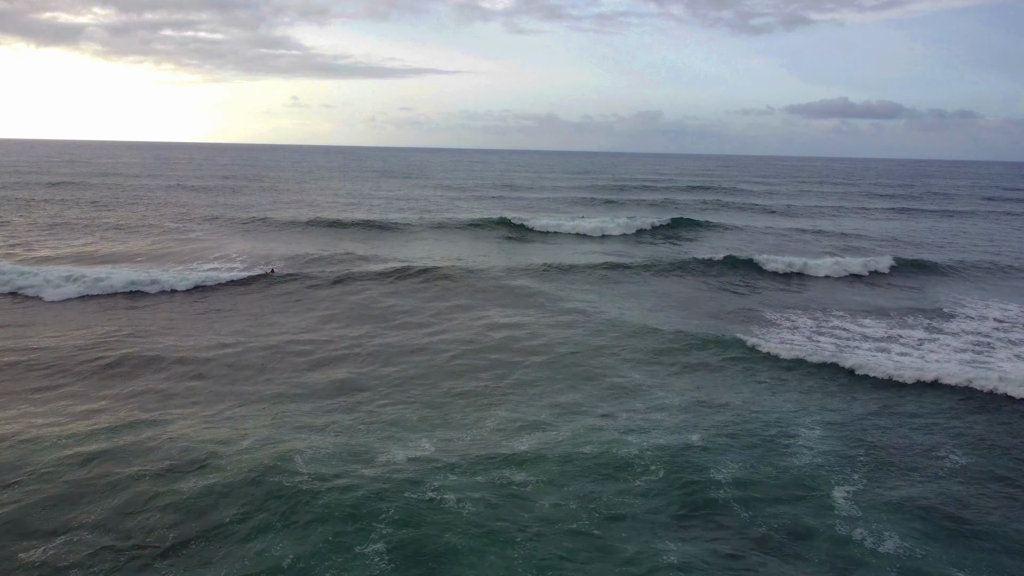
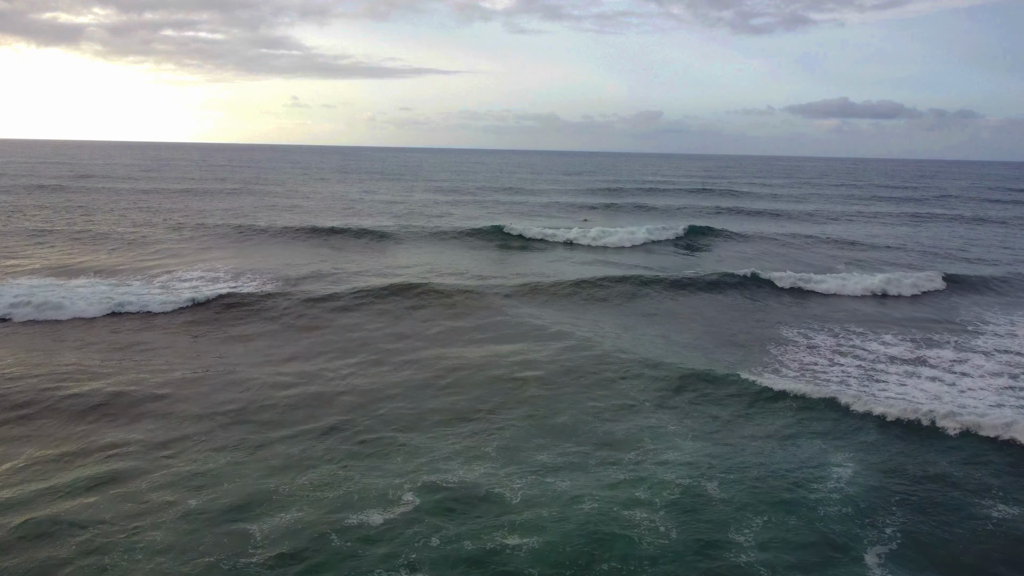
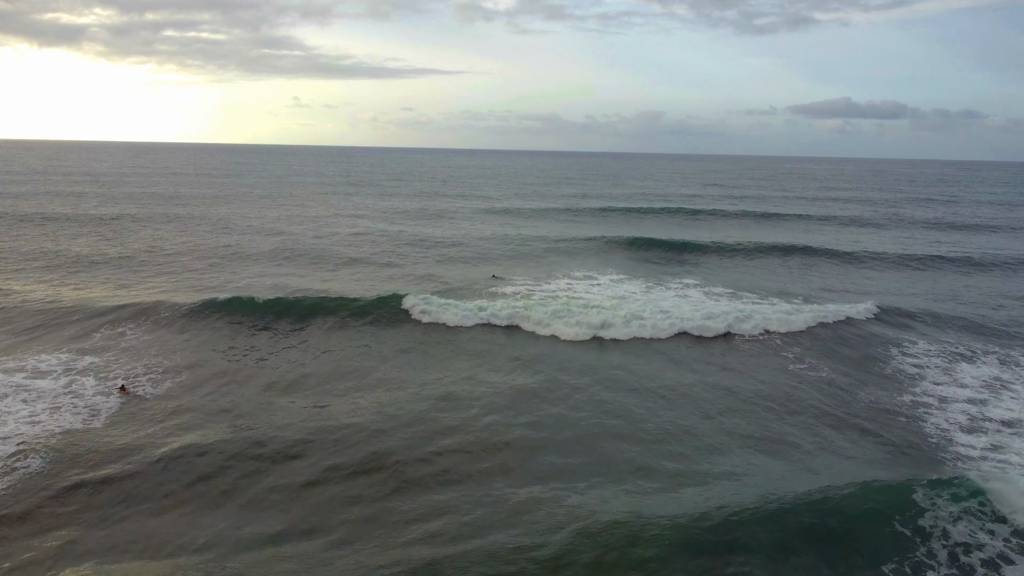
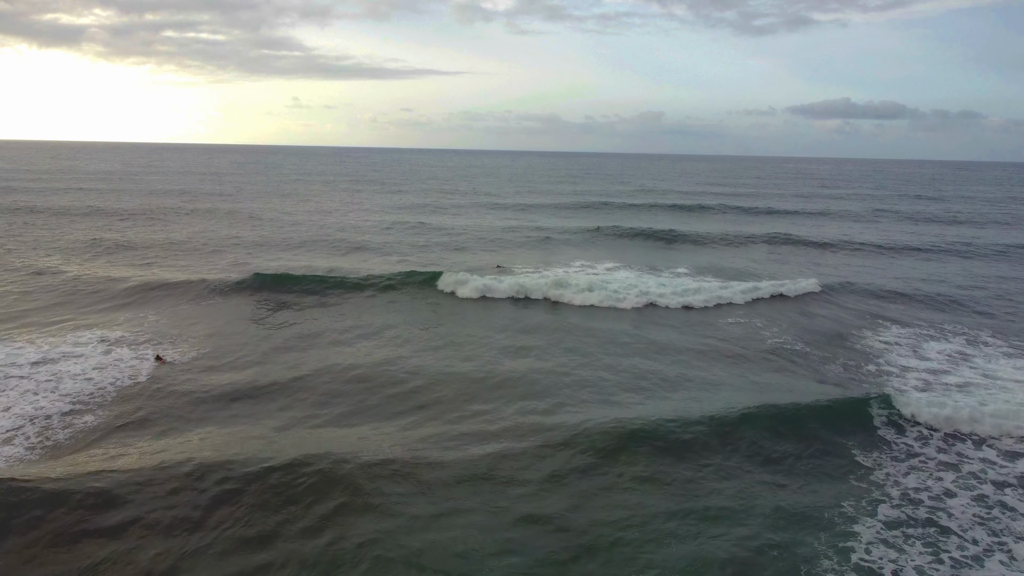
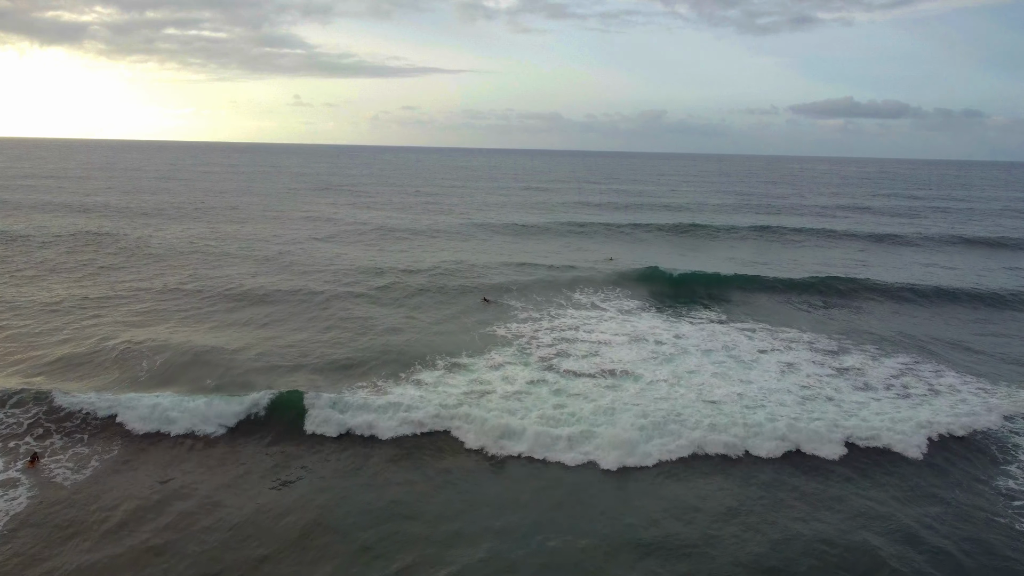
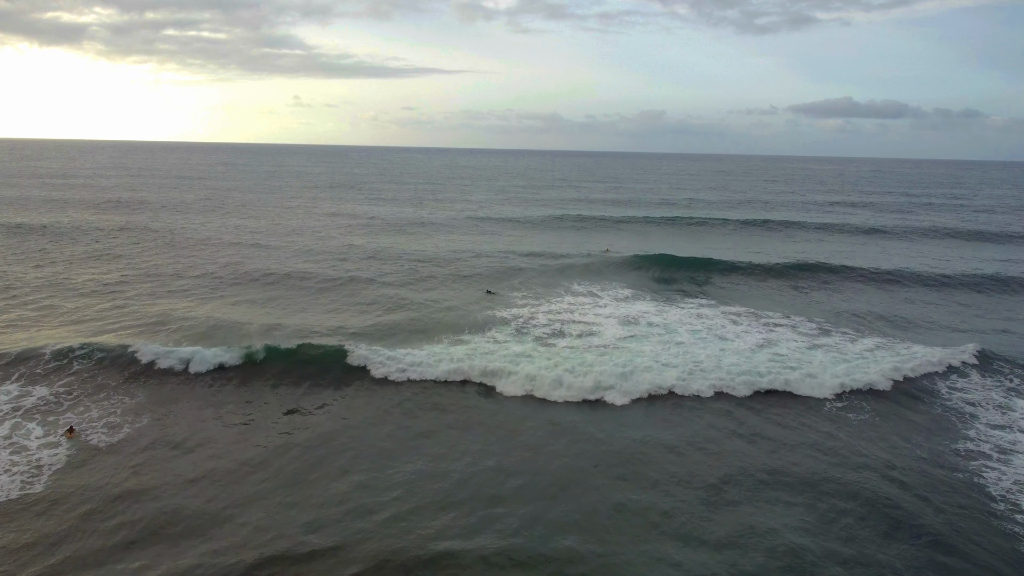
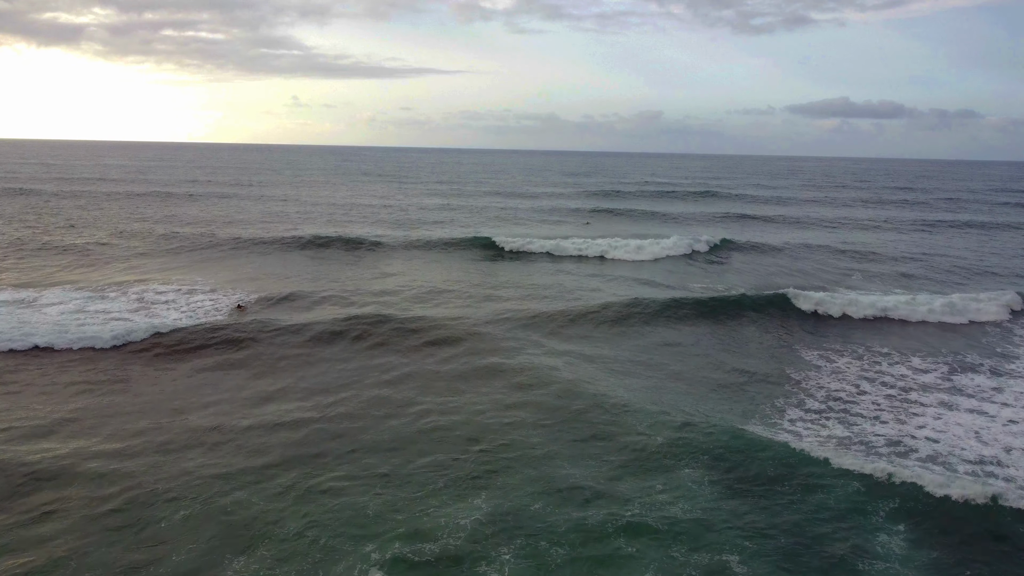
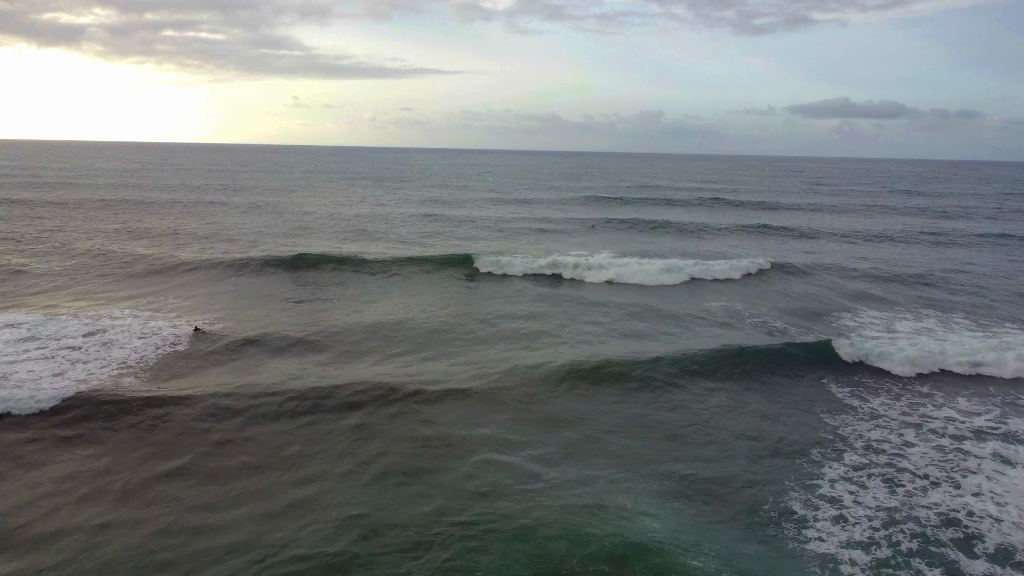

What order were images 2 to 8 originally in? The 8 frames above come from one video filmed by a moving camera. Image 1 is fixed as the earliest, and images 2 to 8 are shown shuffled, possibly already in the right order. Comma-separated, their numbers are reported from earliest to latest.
2, 7, 8, 4, 3, 6, 5
